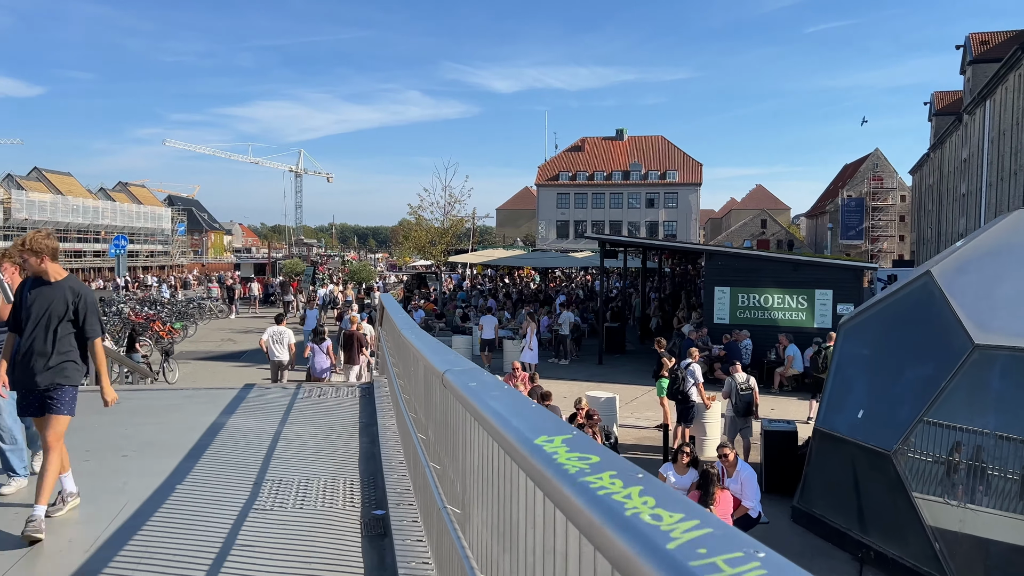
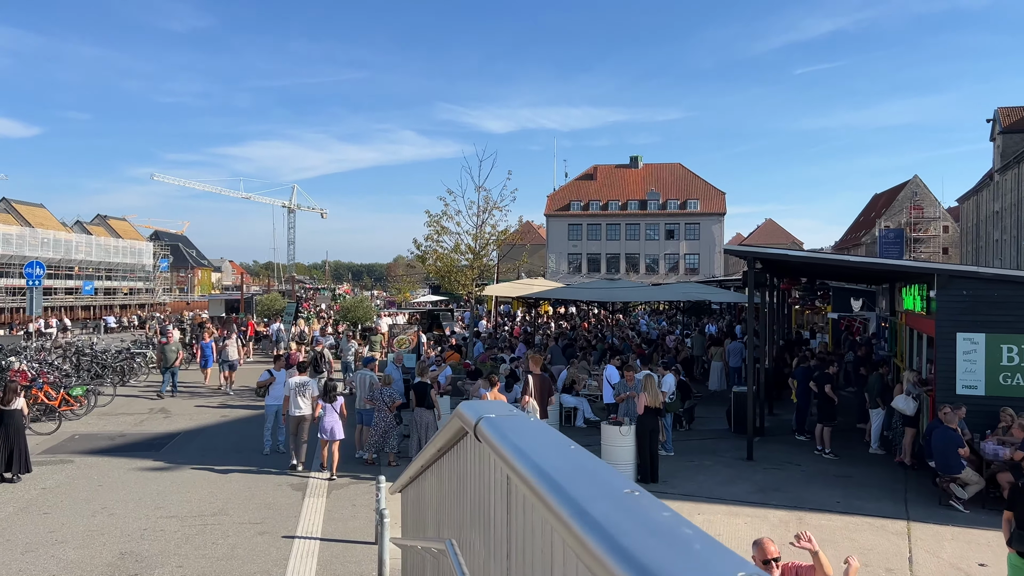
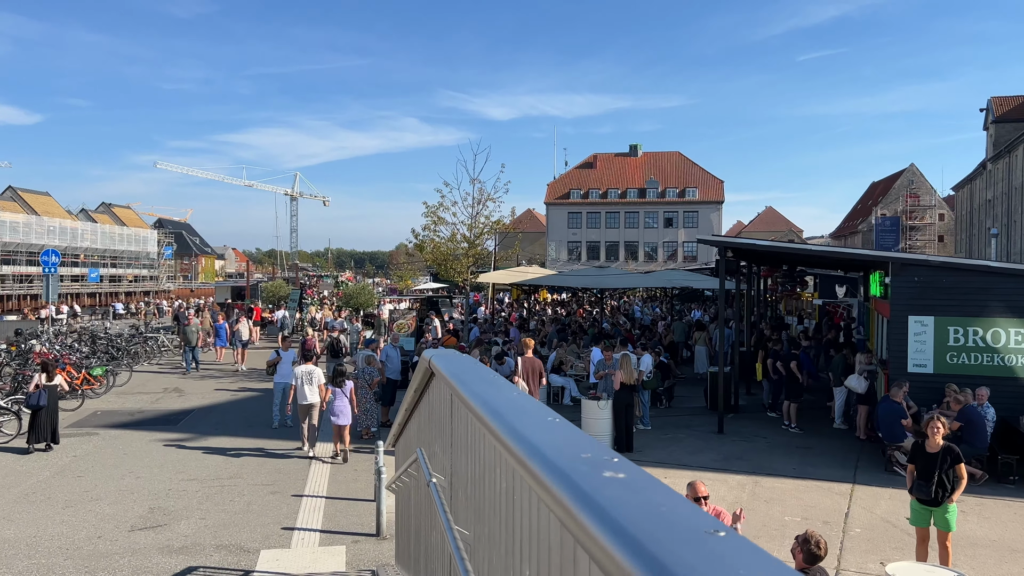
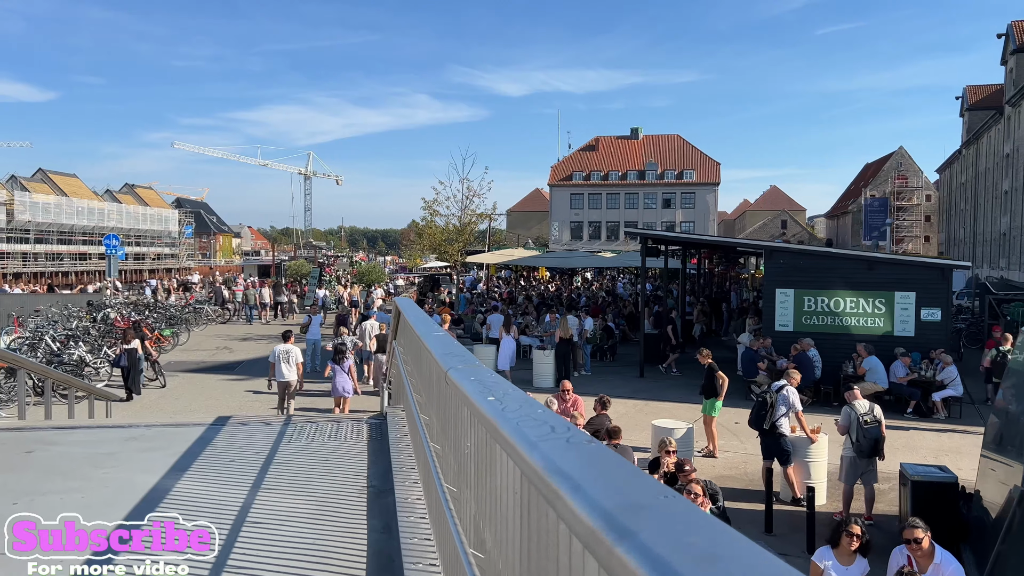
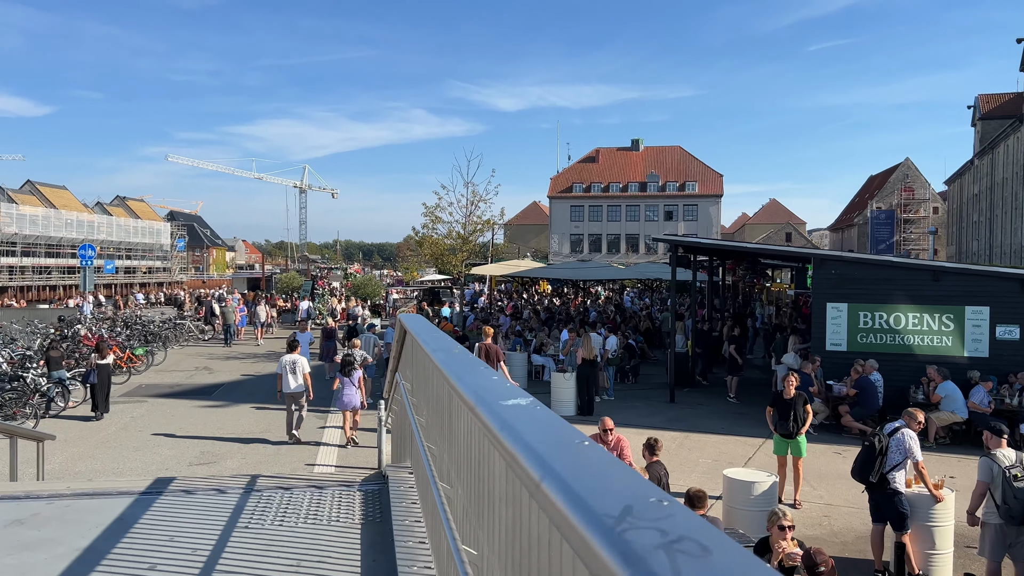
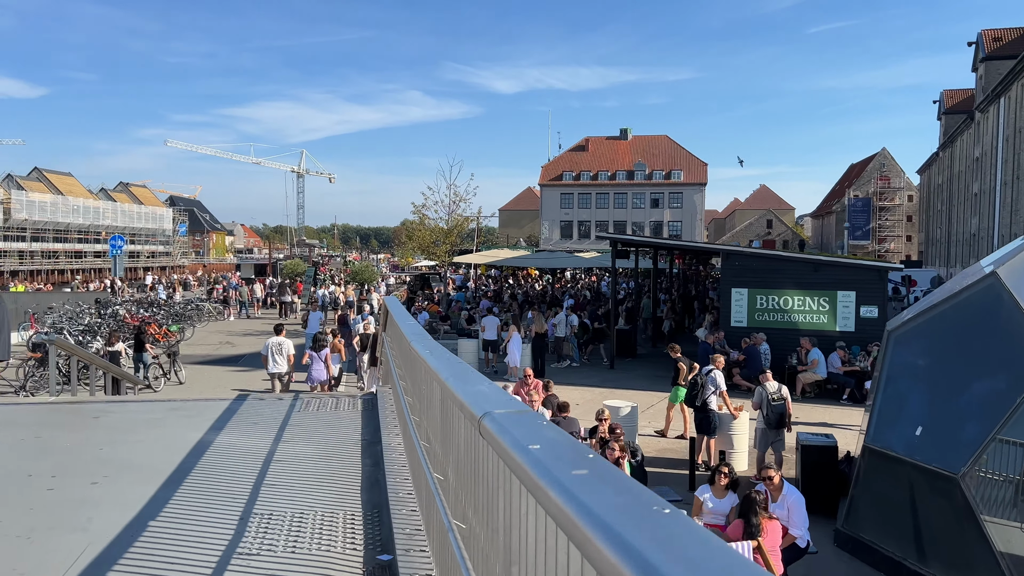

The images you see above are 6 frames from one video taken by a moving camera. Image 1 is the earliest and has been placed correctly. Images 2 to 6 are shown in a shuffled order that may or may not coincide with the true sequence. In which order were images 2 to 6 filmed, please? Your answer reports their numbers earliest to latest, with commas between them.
6, 4, 5, 3, 2
